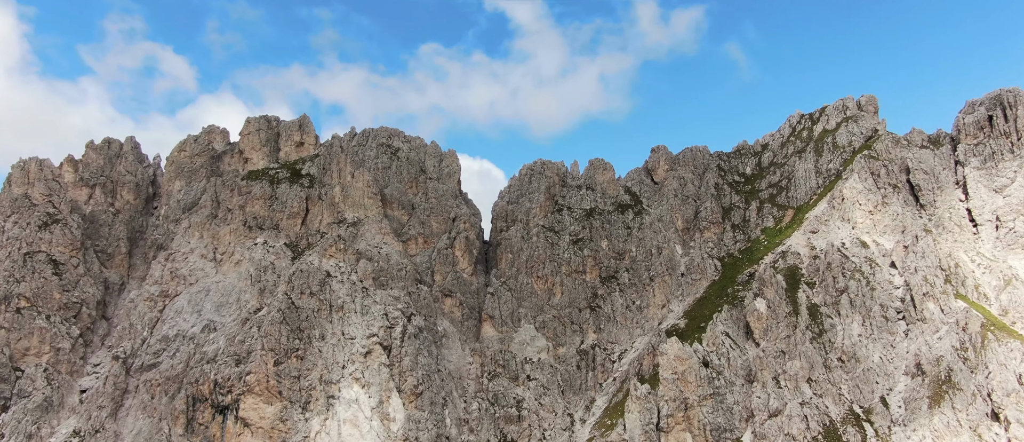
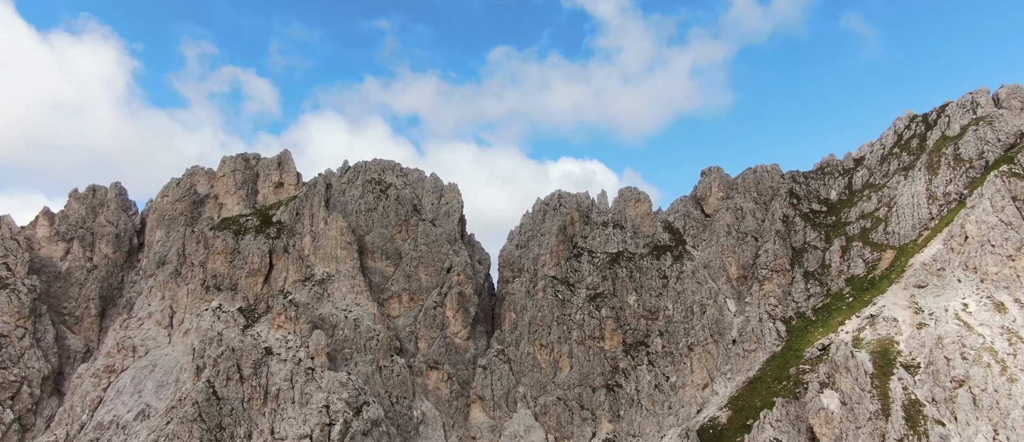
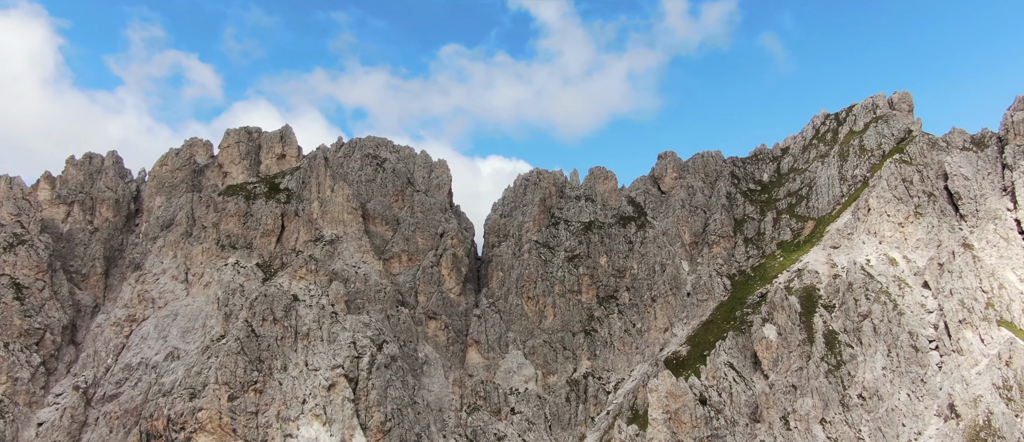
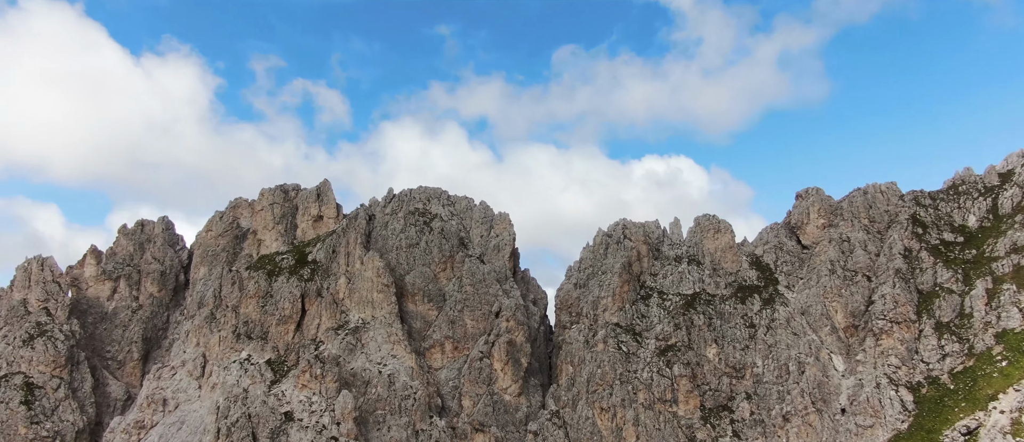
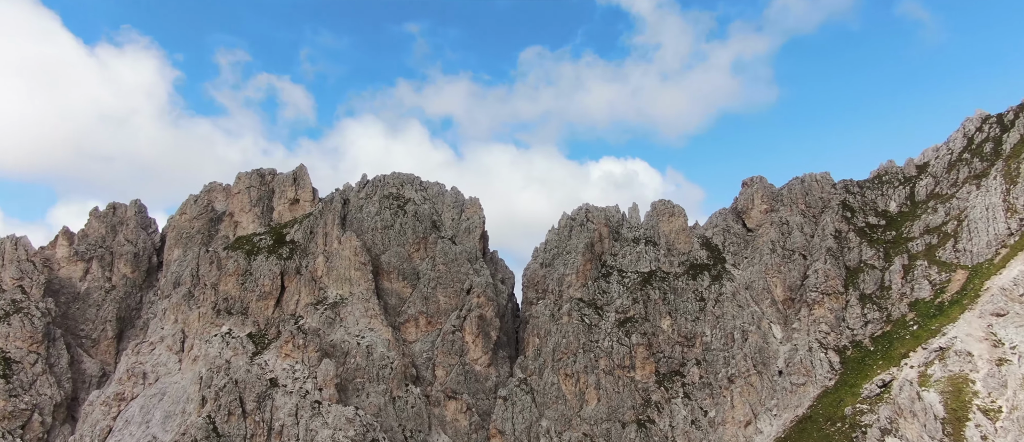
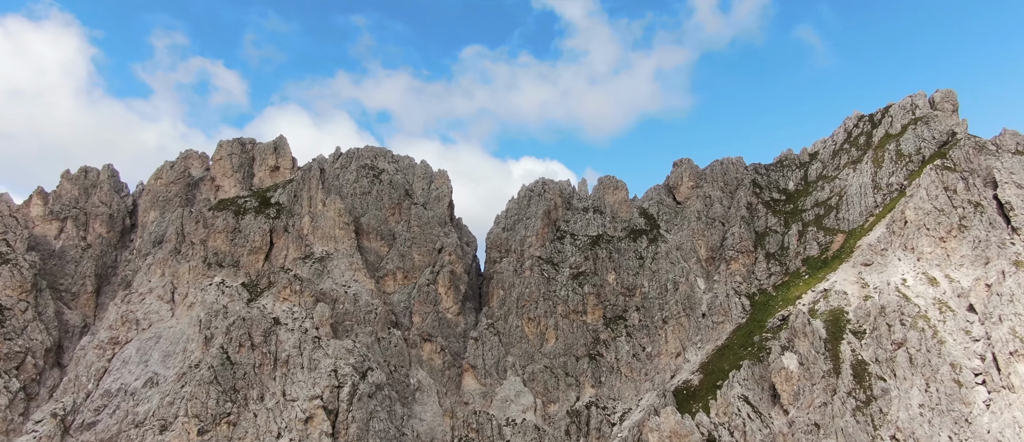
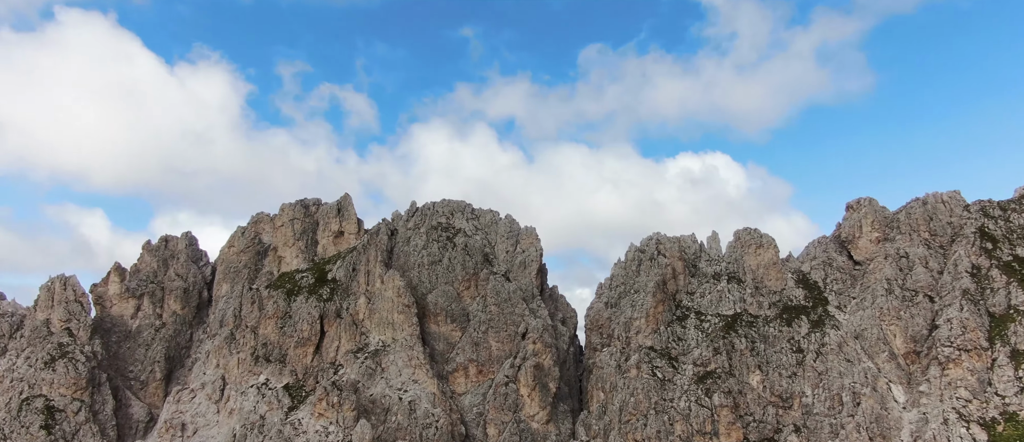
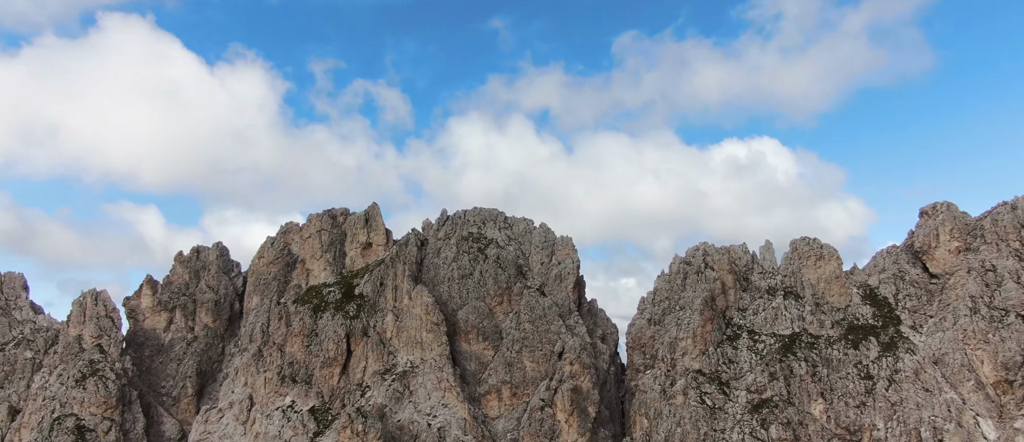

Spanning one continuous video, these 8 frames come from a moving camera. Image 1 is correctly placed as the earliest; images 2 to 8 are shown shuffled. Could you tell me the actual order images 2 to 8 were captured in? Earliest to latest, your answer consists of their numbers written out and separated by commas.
3, 6, 2, 5, 4, 7, 8
